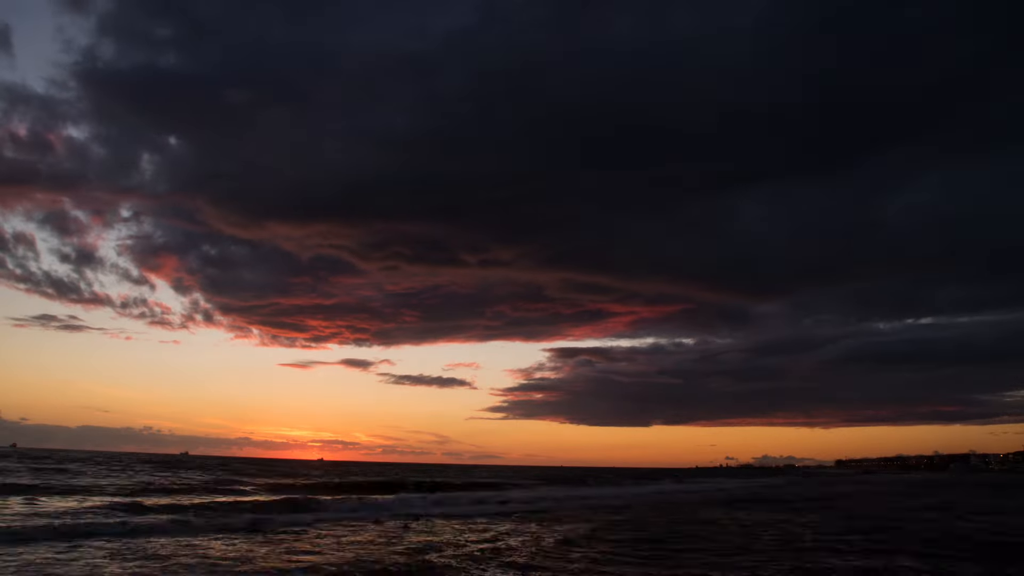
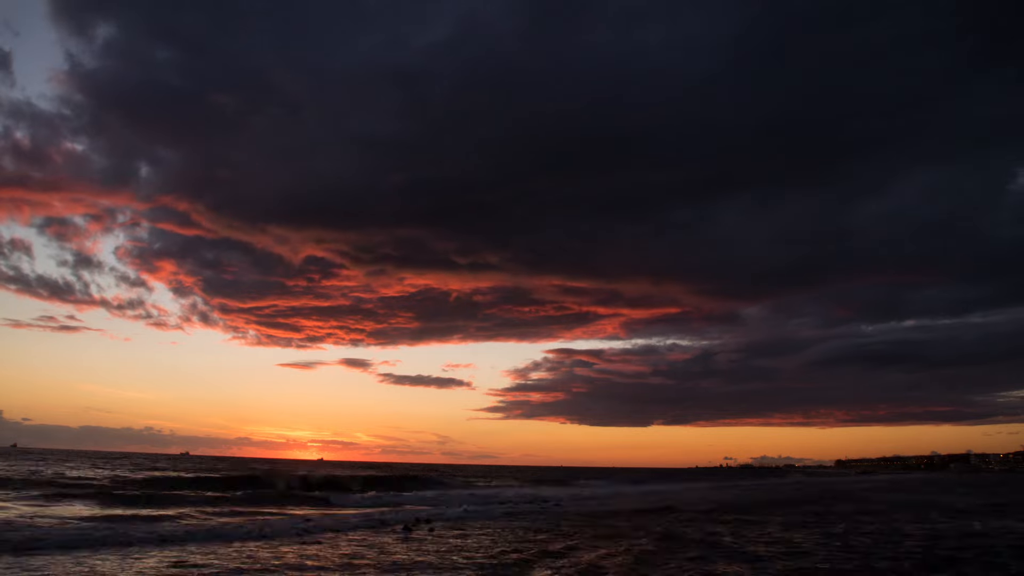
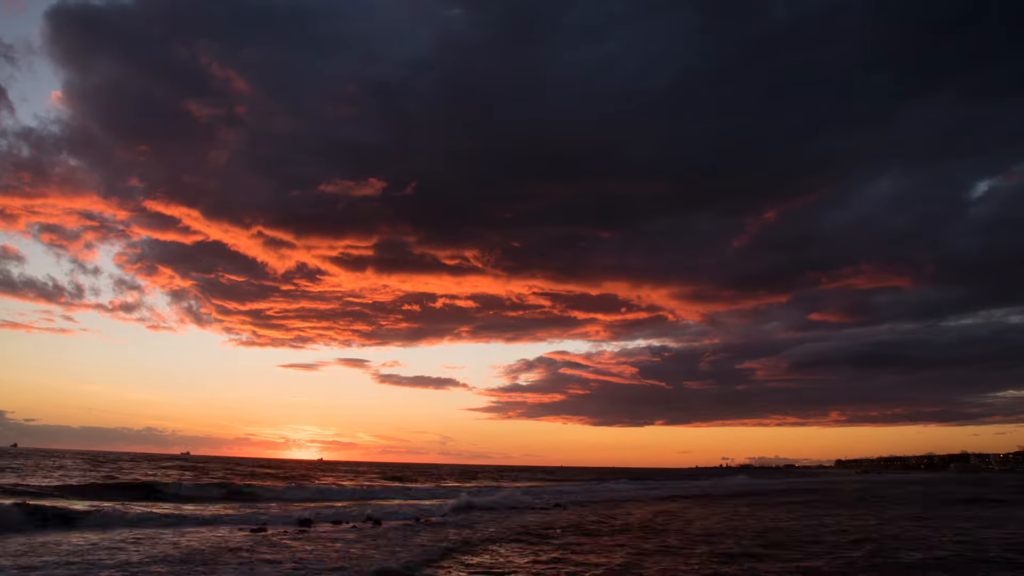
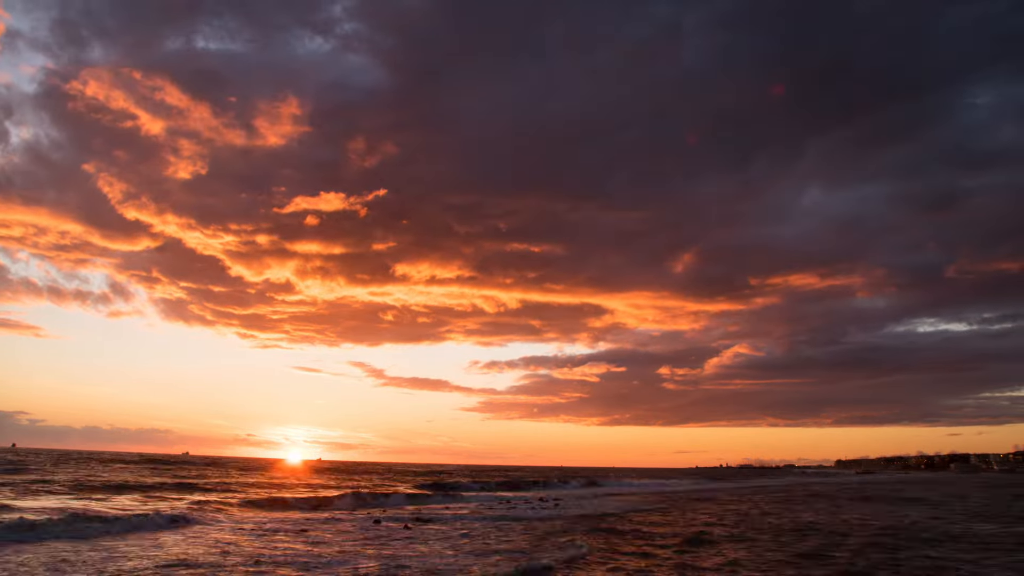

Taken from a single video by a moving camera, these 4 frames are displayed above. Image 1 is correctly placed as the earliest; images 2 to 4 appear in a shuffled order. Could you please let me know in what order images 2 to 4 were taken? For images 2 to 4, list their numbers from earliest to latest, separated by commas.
2, 3, 4
